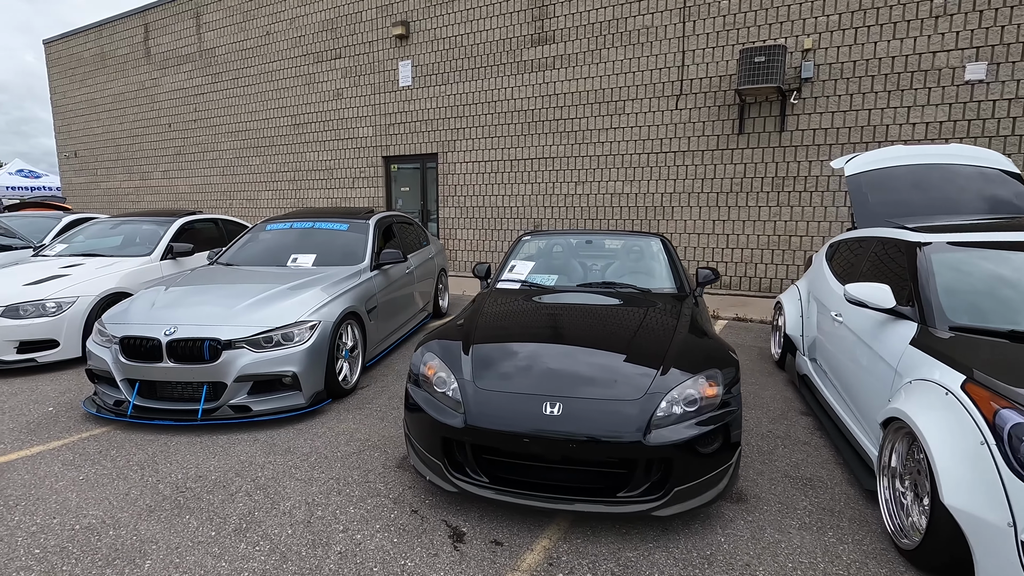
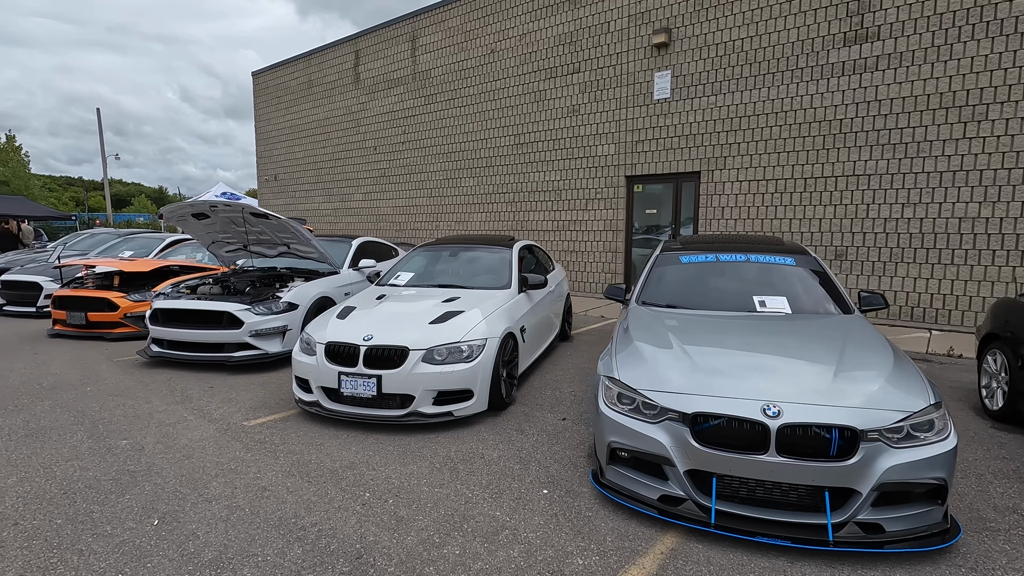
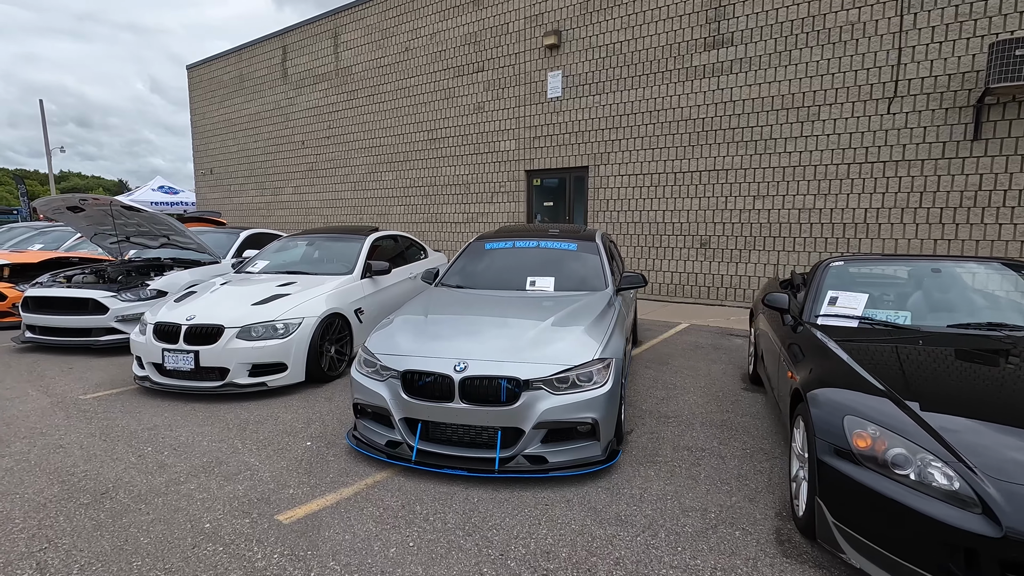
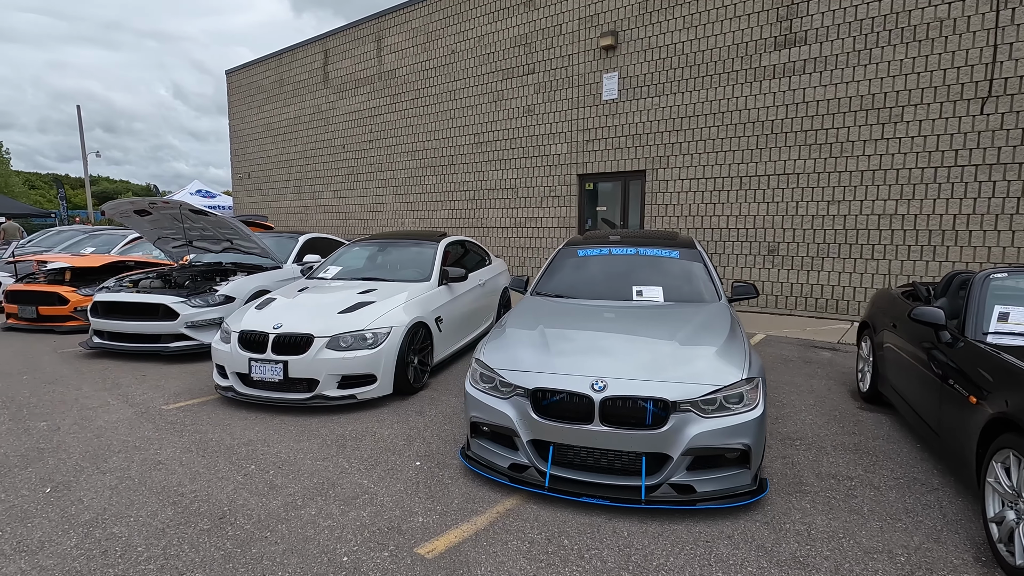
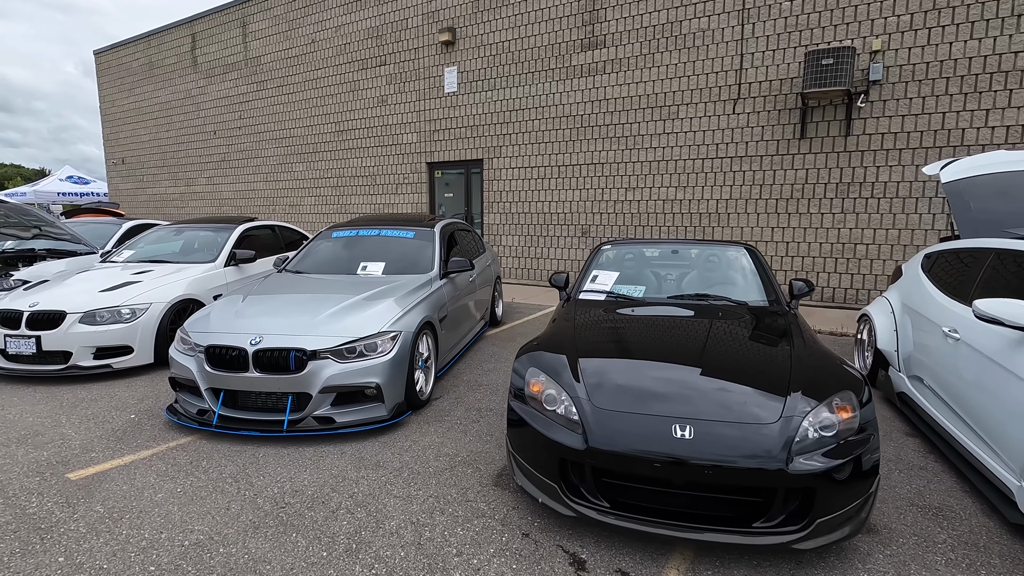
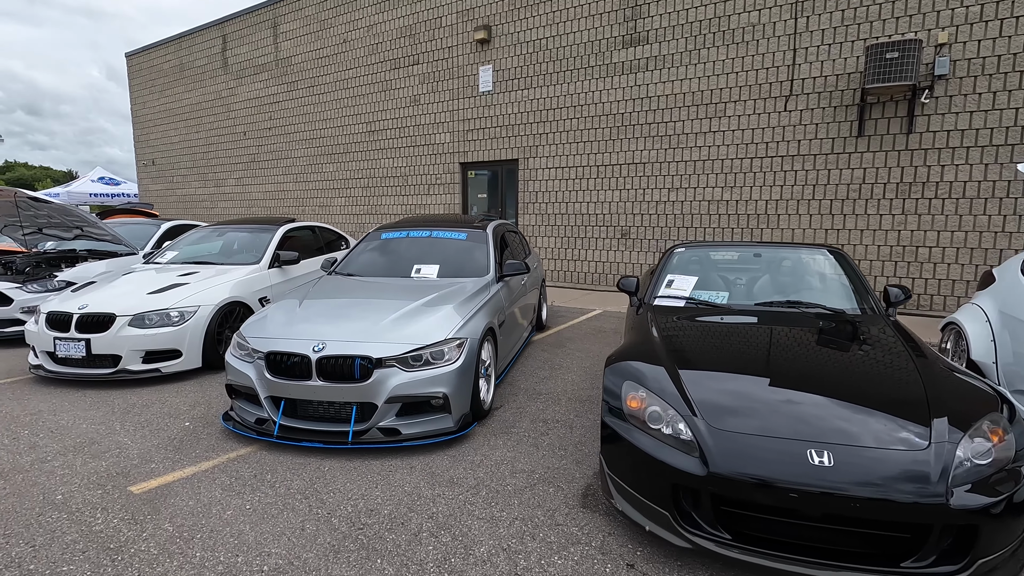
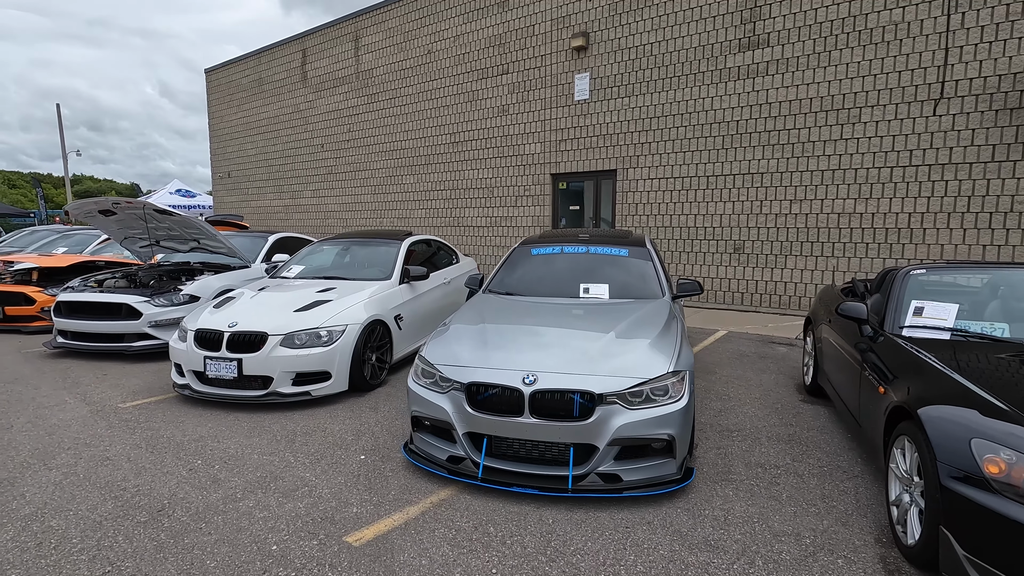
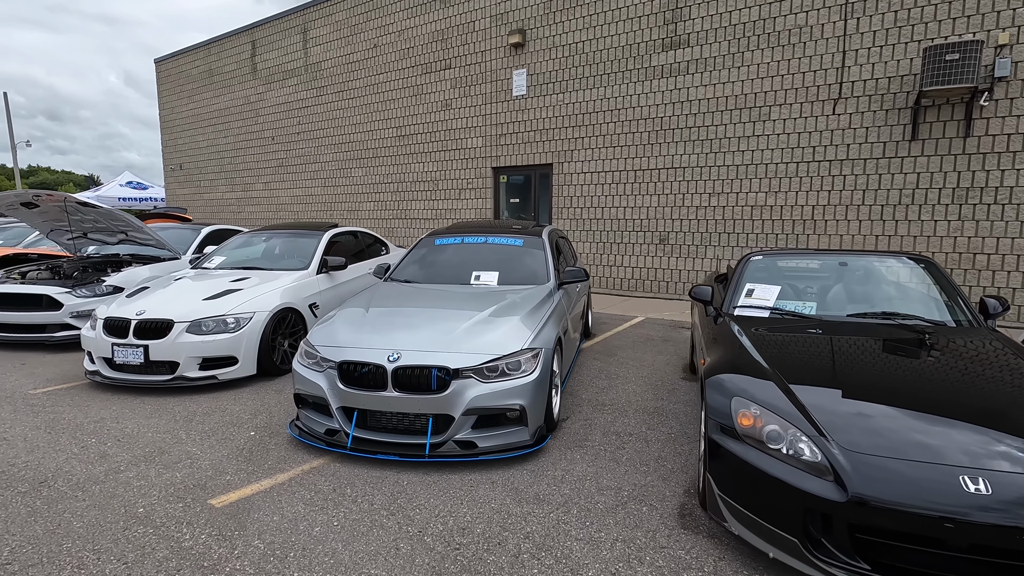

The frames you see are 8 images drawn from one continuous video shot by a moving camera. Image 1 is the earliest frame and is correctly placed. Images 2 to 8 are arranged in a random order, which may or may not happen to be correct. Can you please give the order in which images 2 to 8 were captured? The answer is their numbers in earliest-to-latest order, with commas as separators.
5, 6, 8, 3, 7, 4, 2
